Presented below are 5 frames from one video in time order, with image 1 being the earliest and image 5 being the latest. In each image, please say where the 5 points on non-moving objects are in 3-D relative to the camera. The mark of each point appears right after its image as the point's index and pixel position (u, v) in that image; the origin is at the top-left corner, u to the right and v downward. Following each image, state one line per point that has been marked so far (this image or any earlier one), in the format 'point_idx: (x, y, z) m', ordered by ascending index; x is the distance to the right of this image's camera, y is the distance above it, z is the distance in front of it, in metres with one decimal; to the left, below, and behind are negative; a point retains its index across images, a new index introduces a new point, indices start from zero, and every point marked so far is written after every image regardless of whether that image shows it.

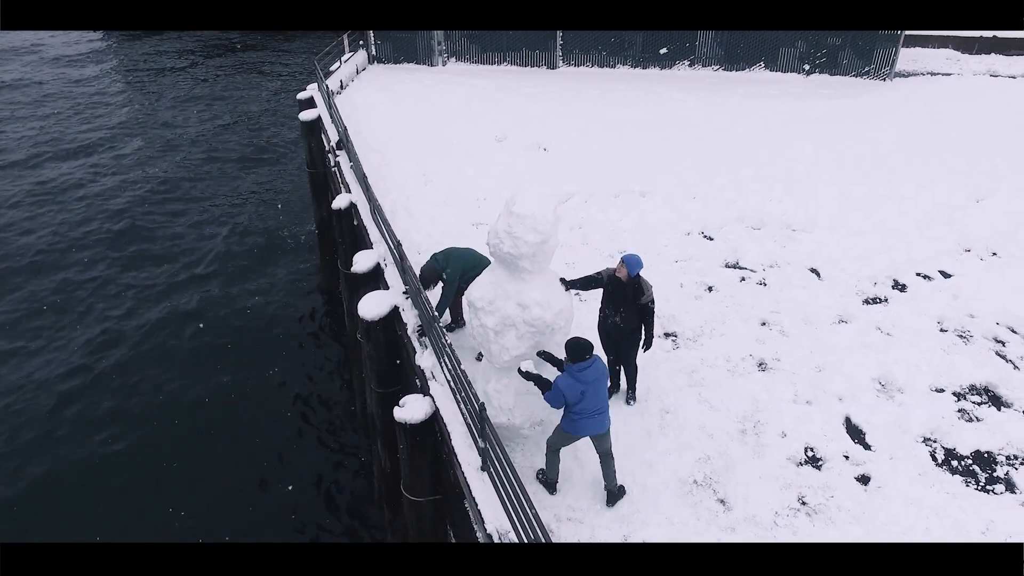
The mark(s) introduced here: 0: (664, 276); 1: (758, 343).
0: (+1.8, +0.2, +8.3) m
1: (+2.4, -0.5, +7.2) m
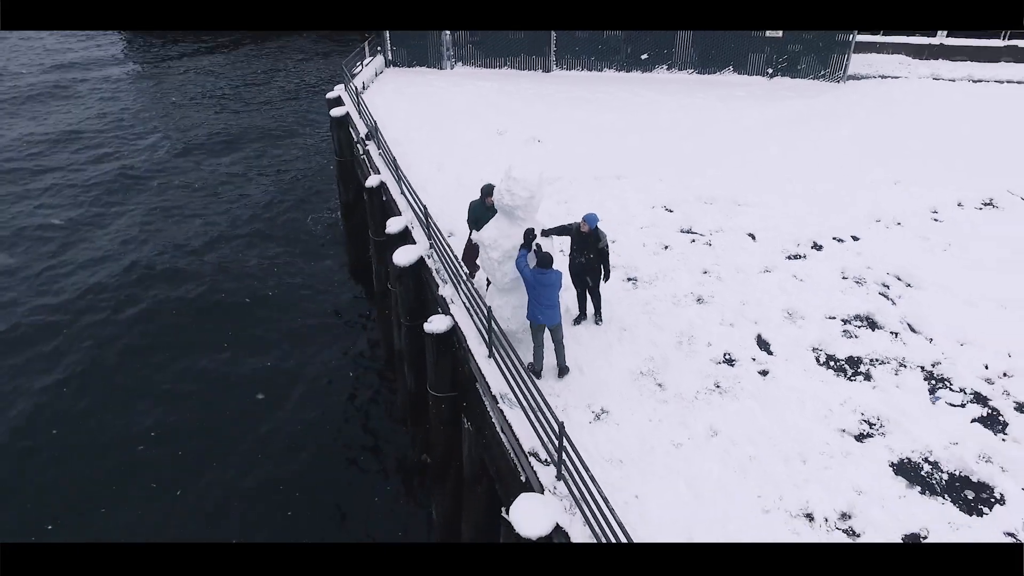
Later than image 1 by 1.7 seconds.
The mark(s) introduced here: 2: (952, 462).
0: (+1.7, +0.8, +10.5) m
1: (+2.4, +0.1, +9.3) m
2: (+4.1, -1.6, +6.8) m
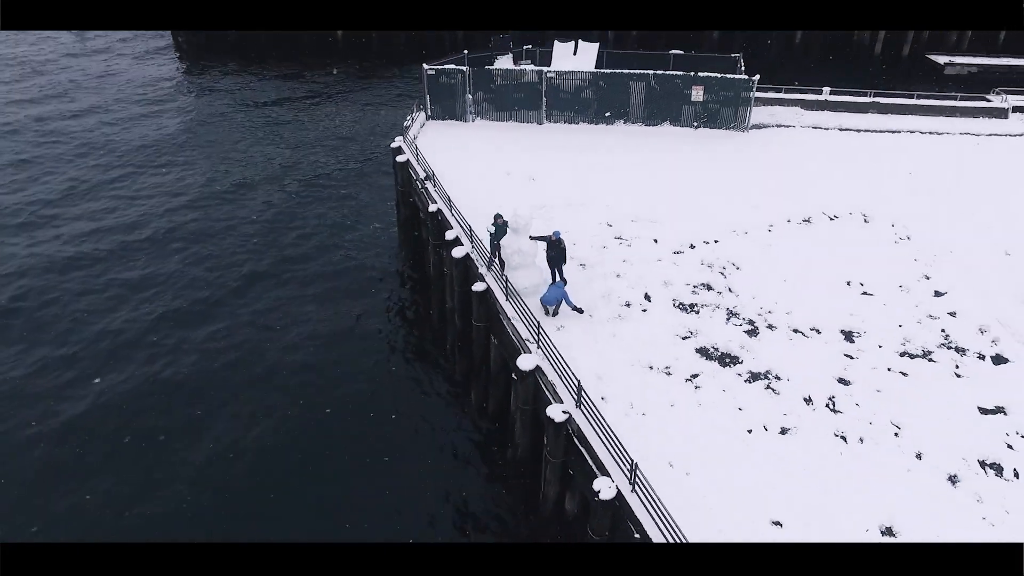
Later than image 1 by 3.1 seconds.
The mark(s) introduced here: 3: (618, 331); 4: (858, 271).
0: (+1.9, +1.2, +18.1) m
1: (+2.5, +0.5, +17.0) m
2: (+4.3, -1.2, +14.4) m
3: (+2.2, -0.8, +14.8) m
4: (+8.4, +0.4, +17.2) m
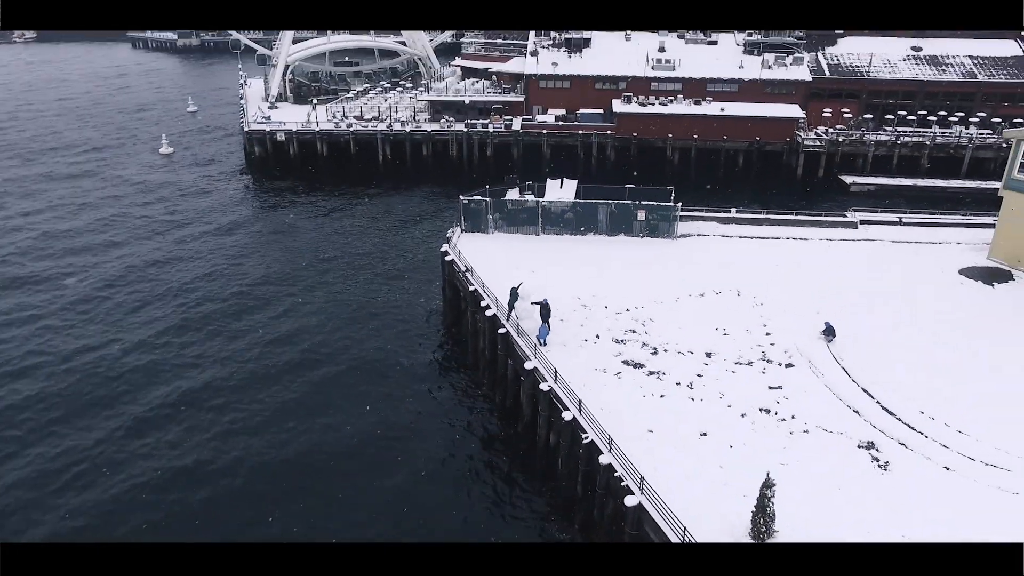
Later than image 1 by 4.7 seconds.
0: (+2.2, -0.8, +30.1) m
1: (+2.9, -1.3, +28.9) m
2: (+4.6, -2.6, +26.1) m
3: (+2.5, -2.4, +26.5) m
4: (+8.7, -1.4, +29.1) m
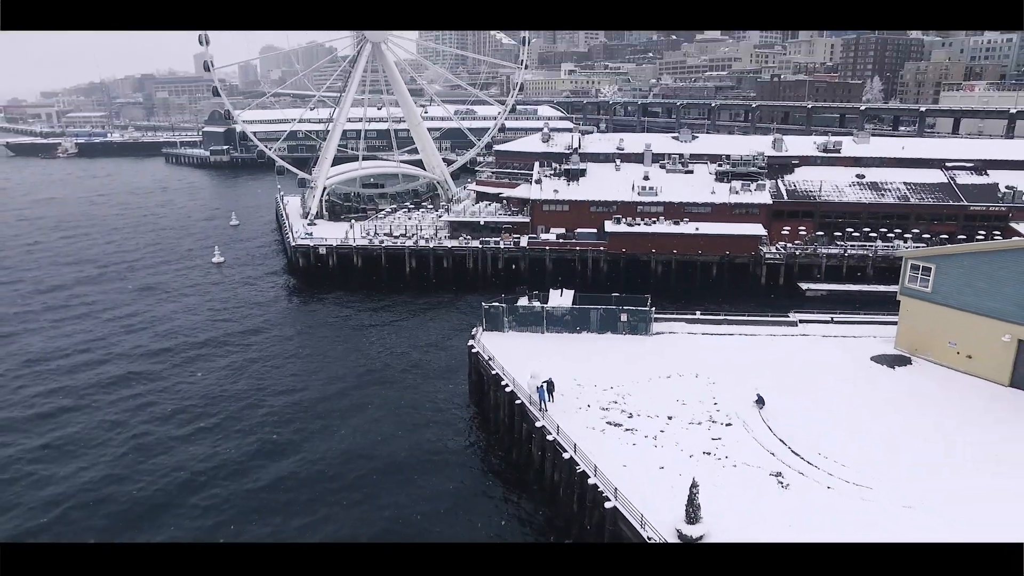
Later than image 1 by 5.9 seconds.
0: (+2.9, -5.4, +40.0) m
1: (+3.6, -5.8, +38.8) m
2: (+5.3, -6.7, +35.8) m
3: (+3.2, -6.5, +36.3) m
4: (+9.4, -5.9, +39.0) m
